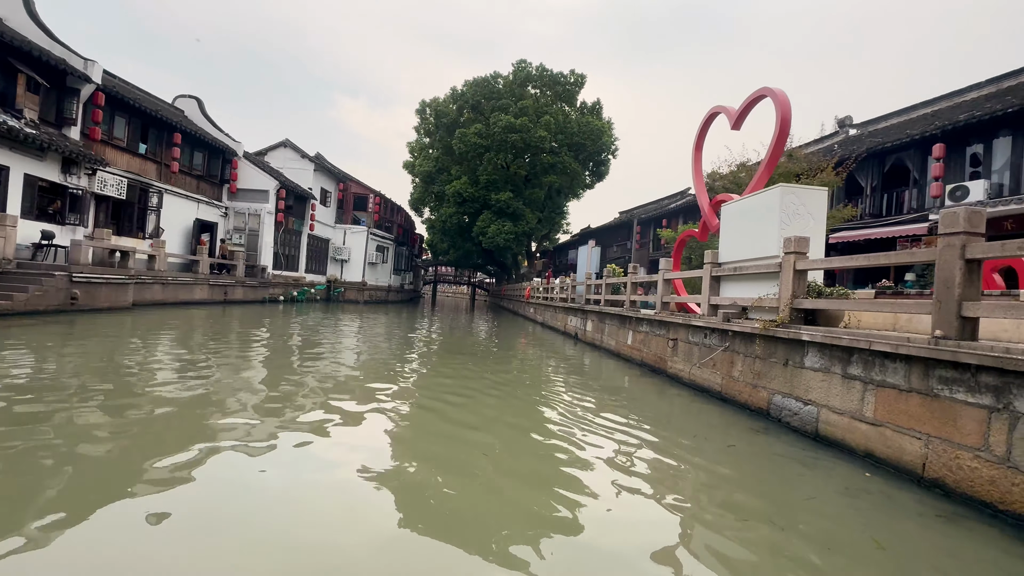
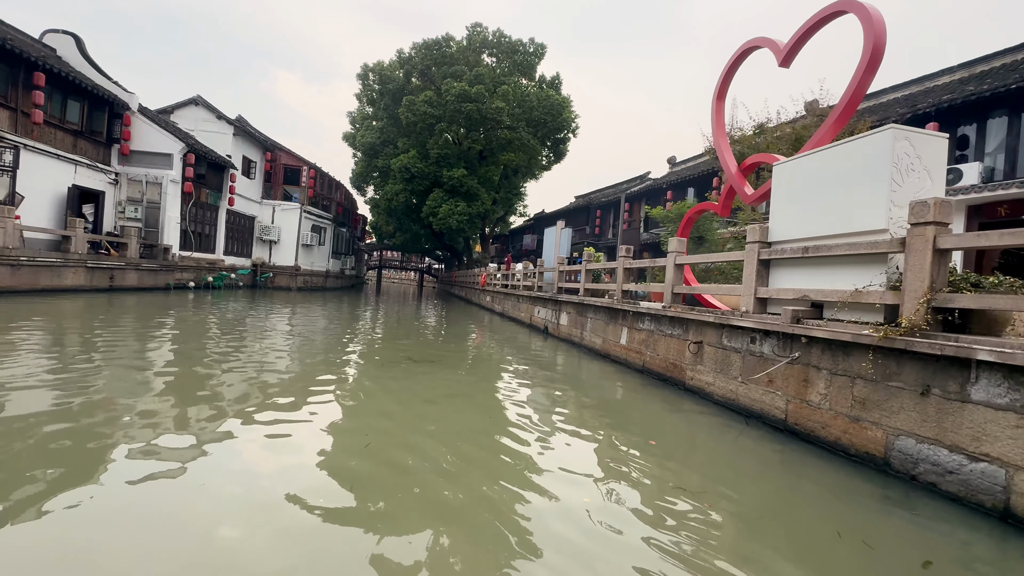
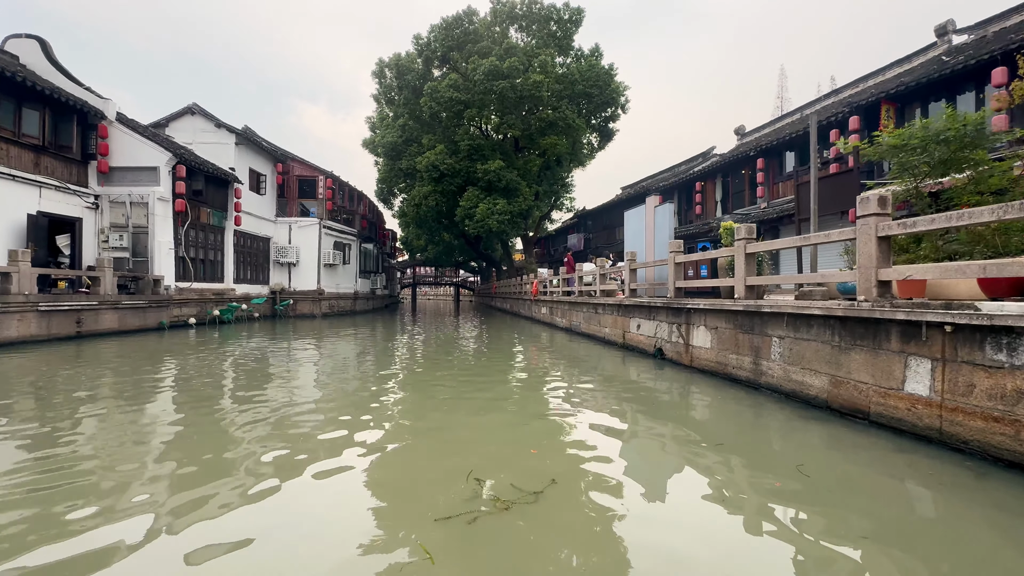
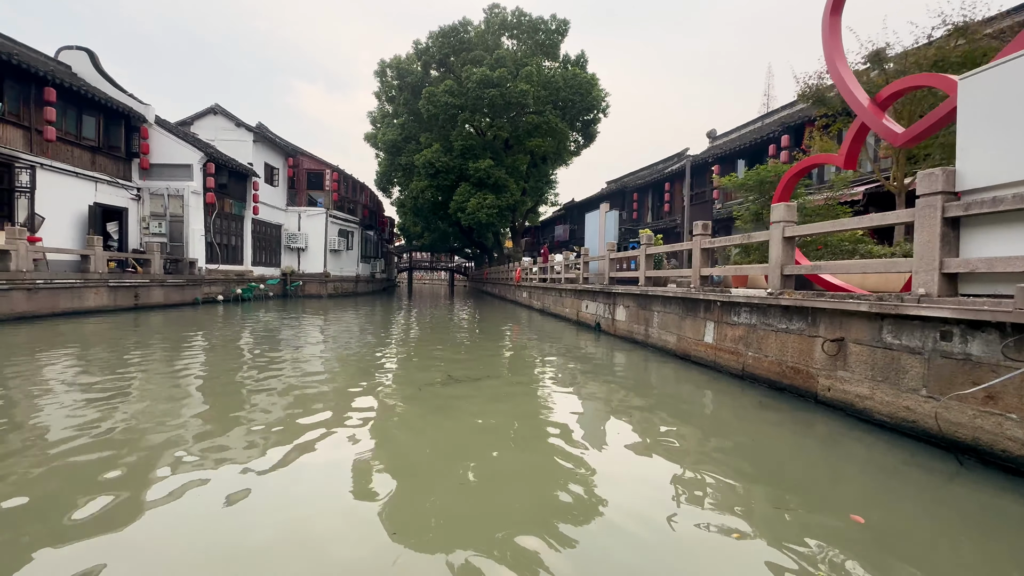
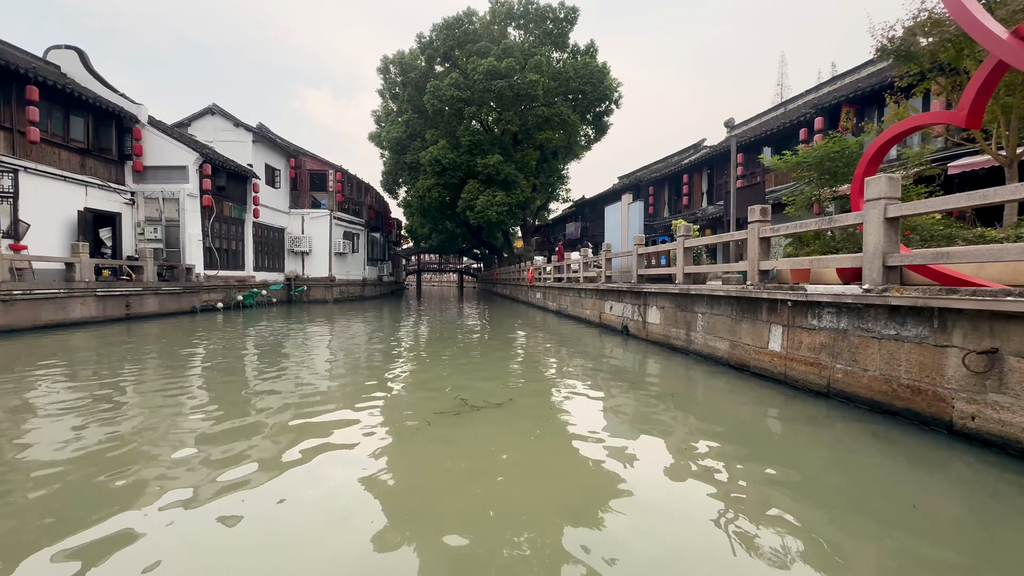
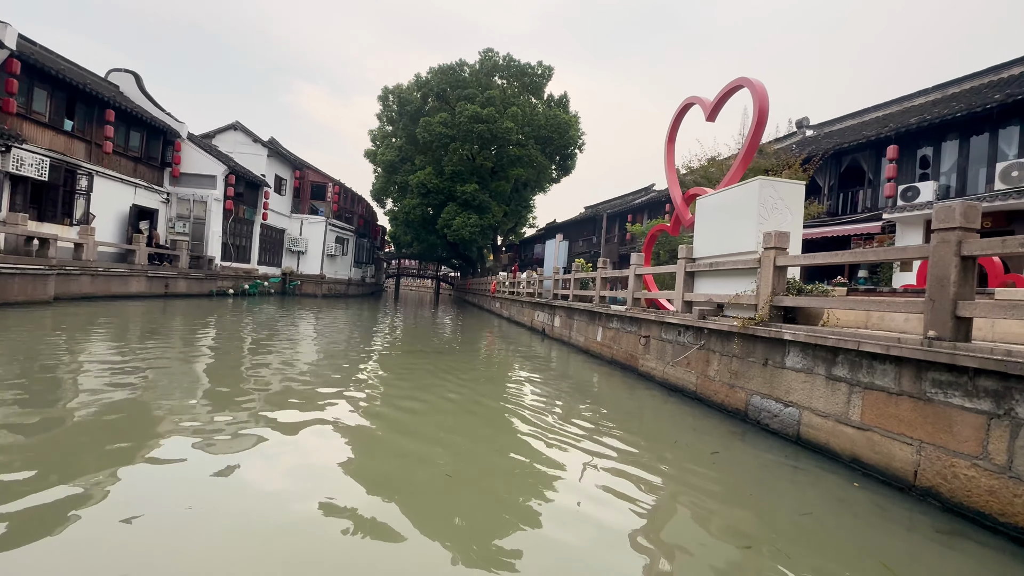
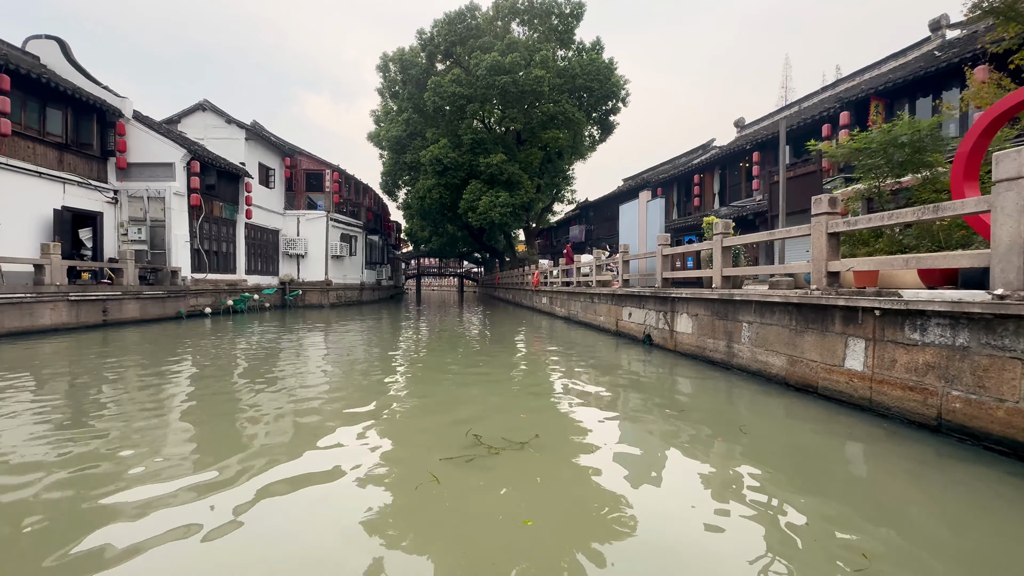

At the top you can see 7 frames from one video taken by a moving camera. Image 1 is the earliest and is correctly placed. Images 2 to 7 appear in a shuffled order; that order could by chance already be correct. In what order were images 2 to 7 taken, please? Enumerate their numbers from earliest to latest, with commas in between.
6, 2, 4, 5, 7, 3
